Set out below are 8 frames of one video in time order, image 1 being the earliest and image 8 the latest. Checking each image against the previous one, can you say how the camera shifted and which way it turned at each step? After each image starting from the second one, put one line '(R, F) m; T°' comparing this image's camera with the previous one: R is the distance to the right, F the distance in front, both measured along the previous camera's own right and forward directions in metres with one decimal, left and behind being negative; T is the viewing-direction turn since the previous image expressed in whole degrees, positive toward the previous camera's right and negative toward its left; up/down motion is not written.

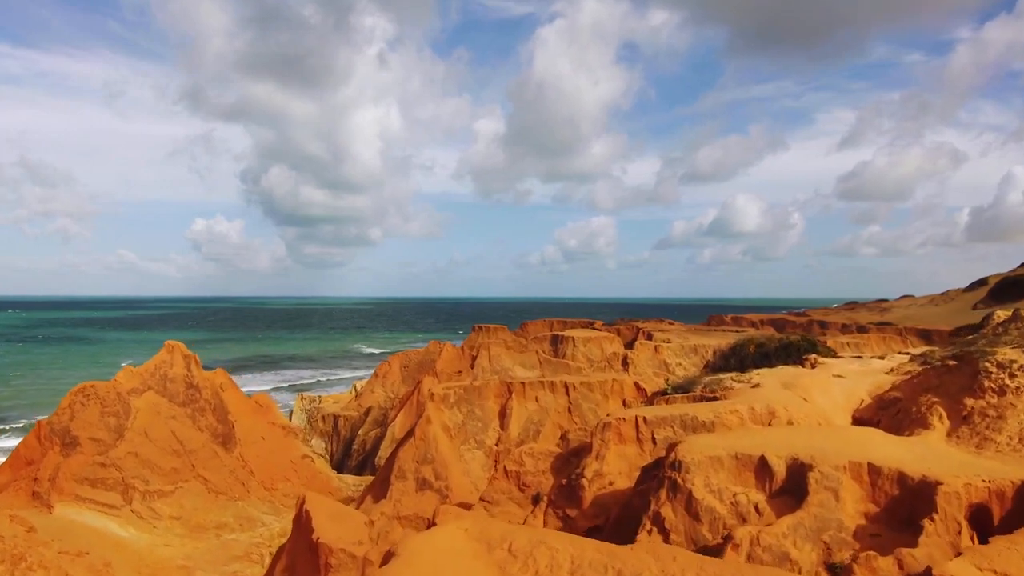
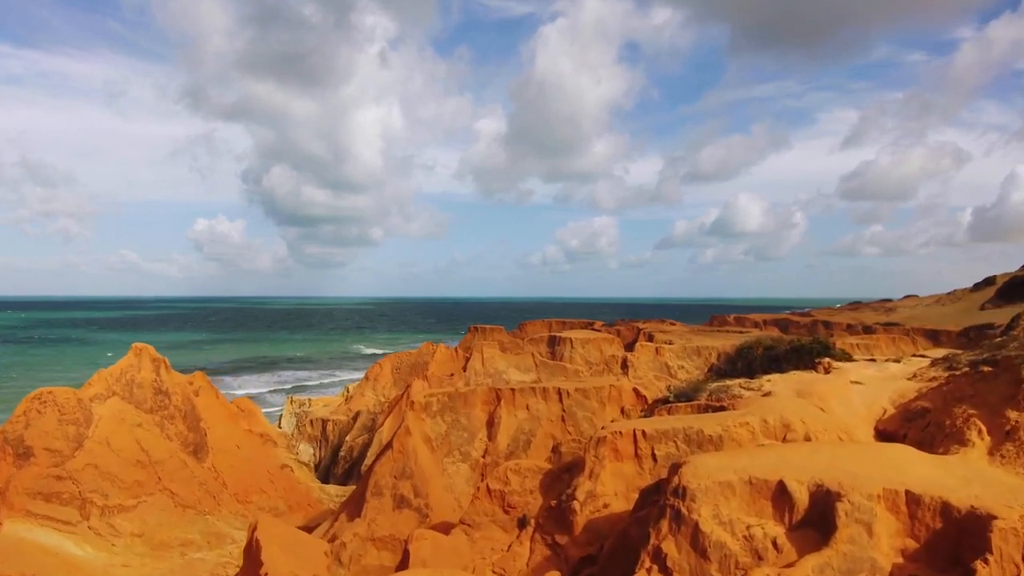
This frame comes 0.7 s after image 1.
(+0.3, +1.2) m; 0°
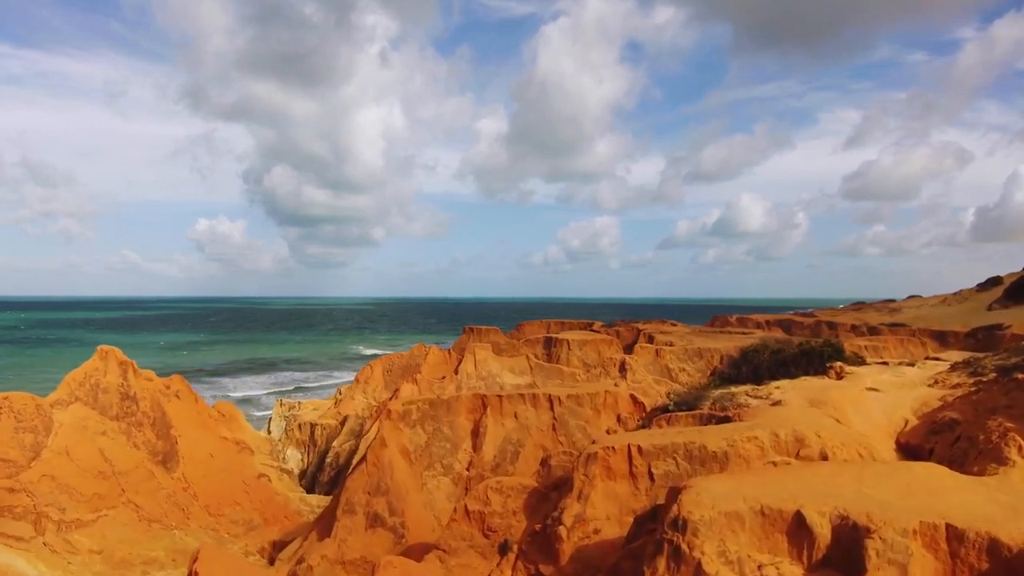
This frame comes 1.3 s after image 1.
(+0.3, +1.0) m; 0°
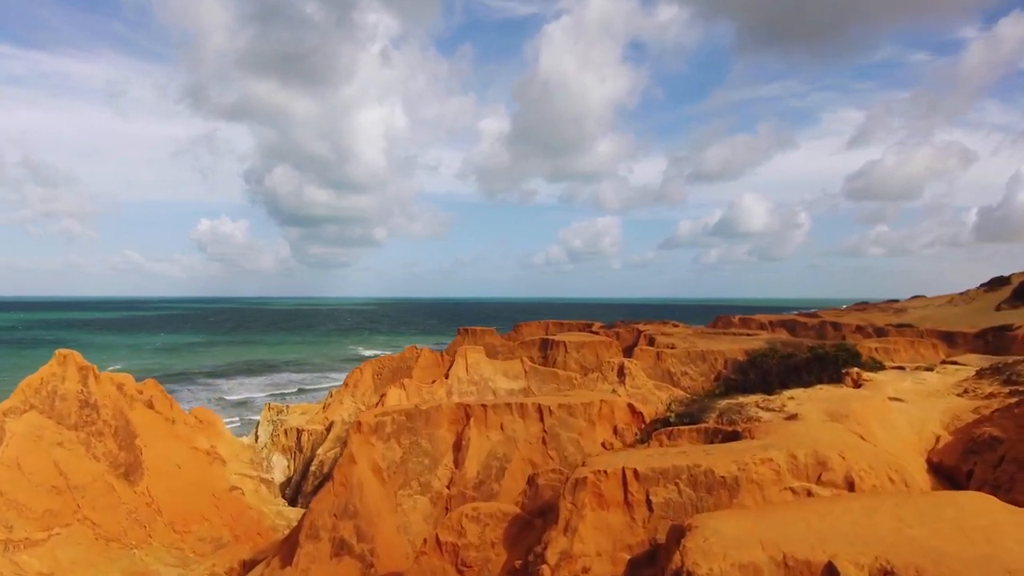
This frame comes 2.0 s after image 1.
(+0.3, +1.1) m; 0°
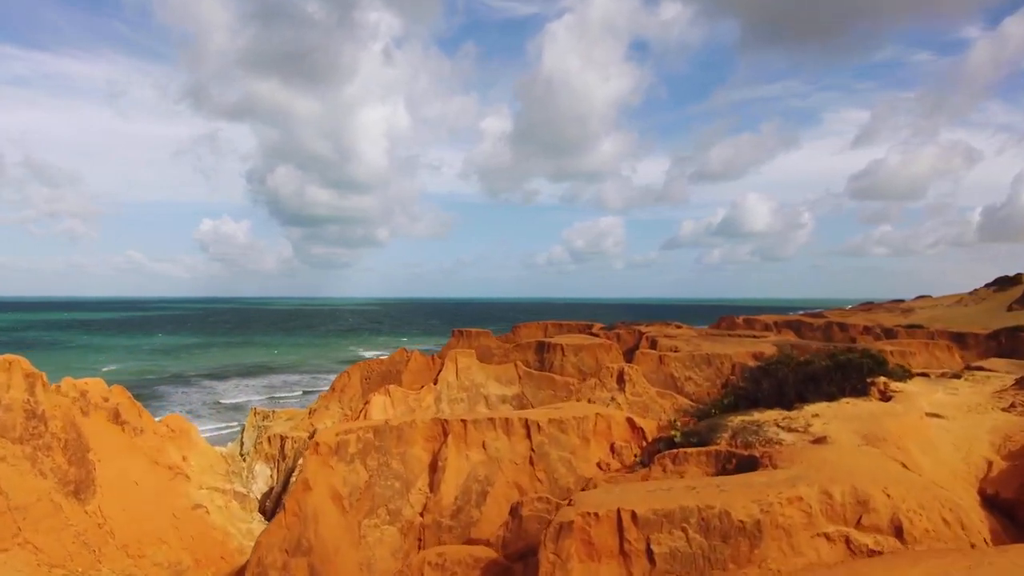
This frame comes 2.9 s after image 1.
(+0.3, +1.4) m; 0°
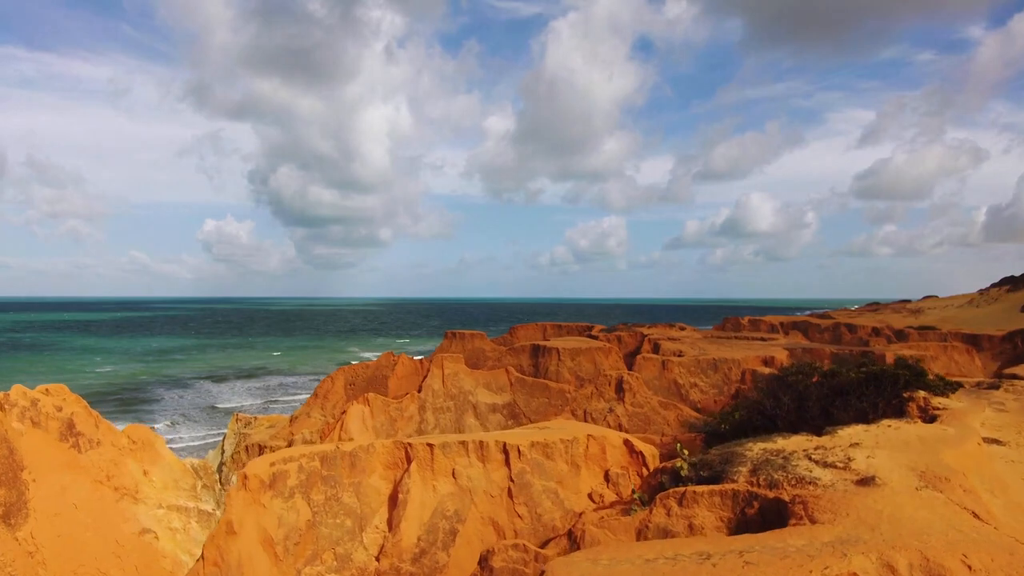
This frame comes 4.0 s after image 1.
(+0.4, +1.6) m; 0°
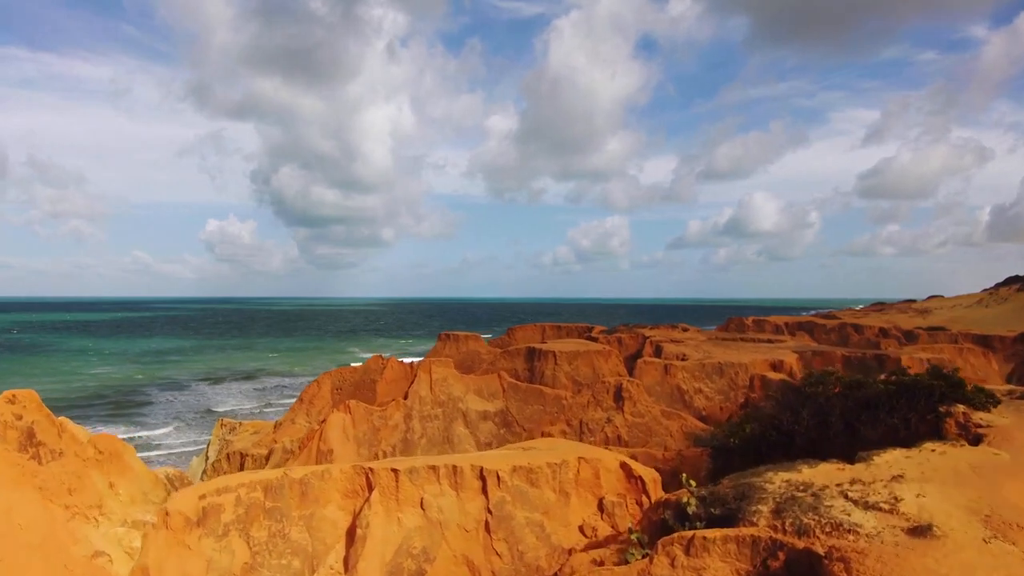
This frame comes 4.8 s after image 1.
(+0.3, +1.2) m; 0°
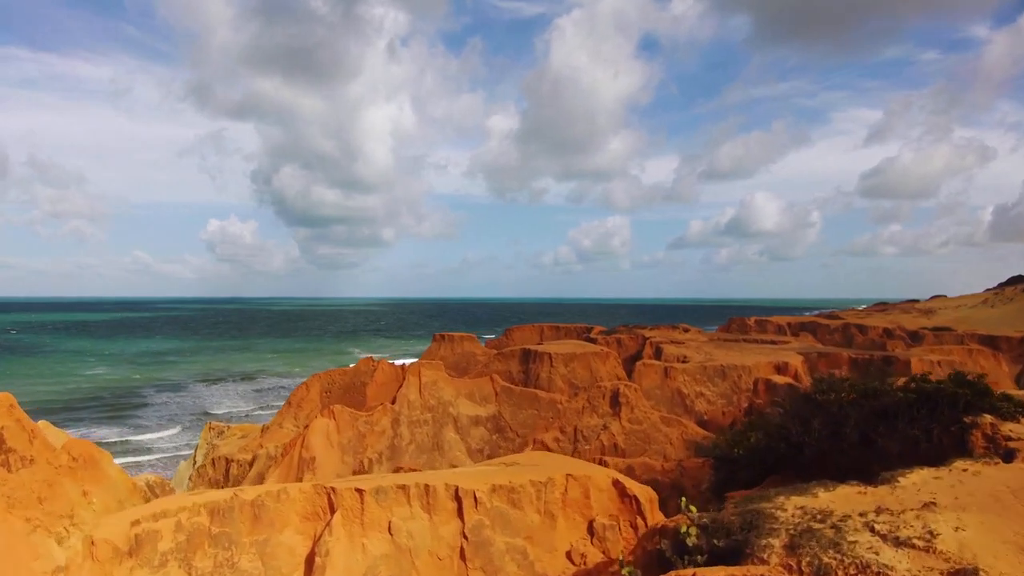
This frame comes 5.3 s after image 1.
(+0.2, +0.8) m; 0°
